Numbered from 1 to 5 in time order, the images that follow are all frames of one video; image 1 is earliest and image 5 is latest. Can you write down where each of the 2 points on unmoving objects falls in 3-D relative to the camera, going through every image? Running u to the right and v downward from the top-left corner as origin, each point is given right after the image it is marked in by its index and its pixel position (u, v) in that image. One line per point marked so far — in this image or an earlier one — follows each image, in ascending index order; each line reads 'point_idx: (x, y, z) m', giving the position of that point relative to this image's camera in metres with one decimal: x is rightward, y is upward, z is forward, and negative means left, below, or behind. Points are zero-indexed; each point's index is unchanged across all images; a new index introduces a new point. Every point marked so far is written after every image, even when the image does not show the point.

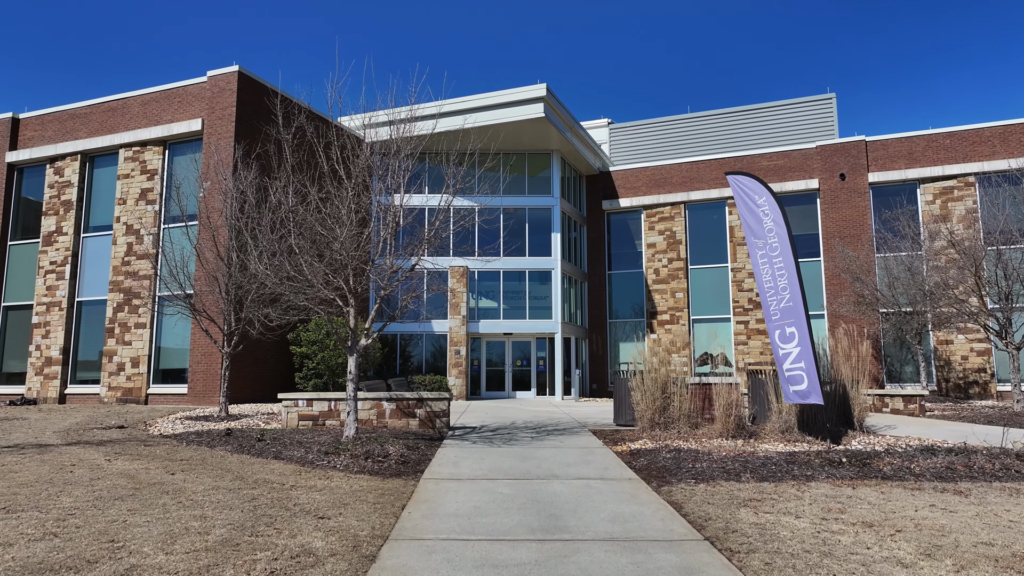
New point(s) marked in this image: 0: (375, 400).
0: (-2.2, -1.8, +10.8) m
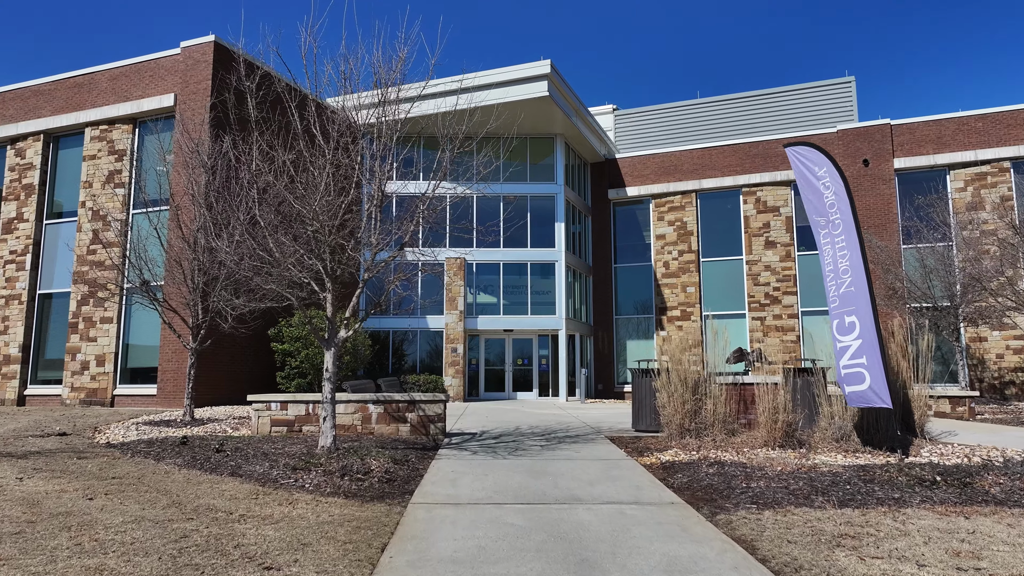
0: (-2.1, -1.6, +9.4) m
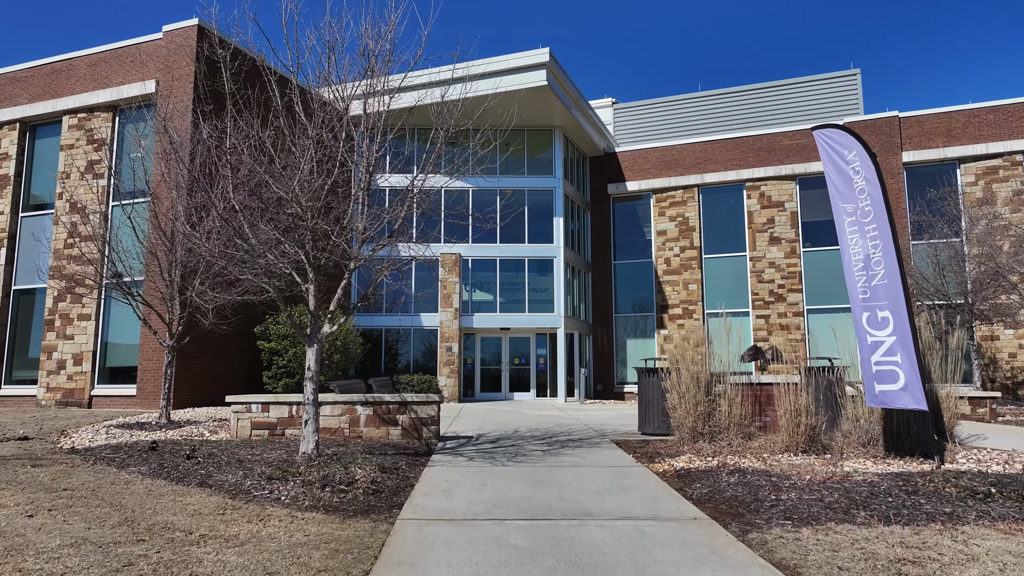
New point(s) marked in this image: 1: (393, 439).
0: (-2.1, -1.5, +8.7) m
1: (-1.5, -1.9, +8.6) m
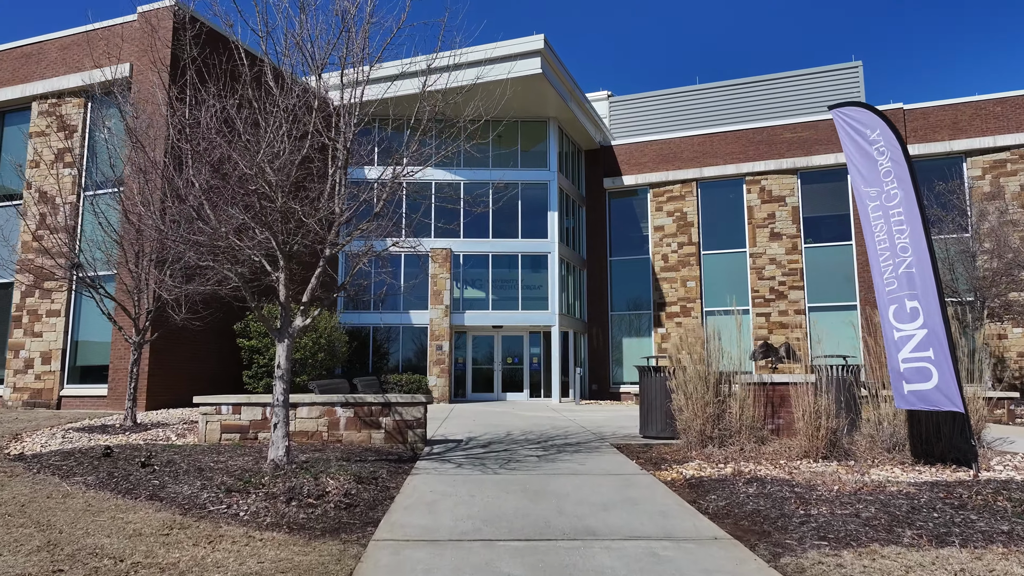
0: (-2.2, -1.4, +8.0) m
1: (-1.6, -1.8, +7.9) m
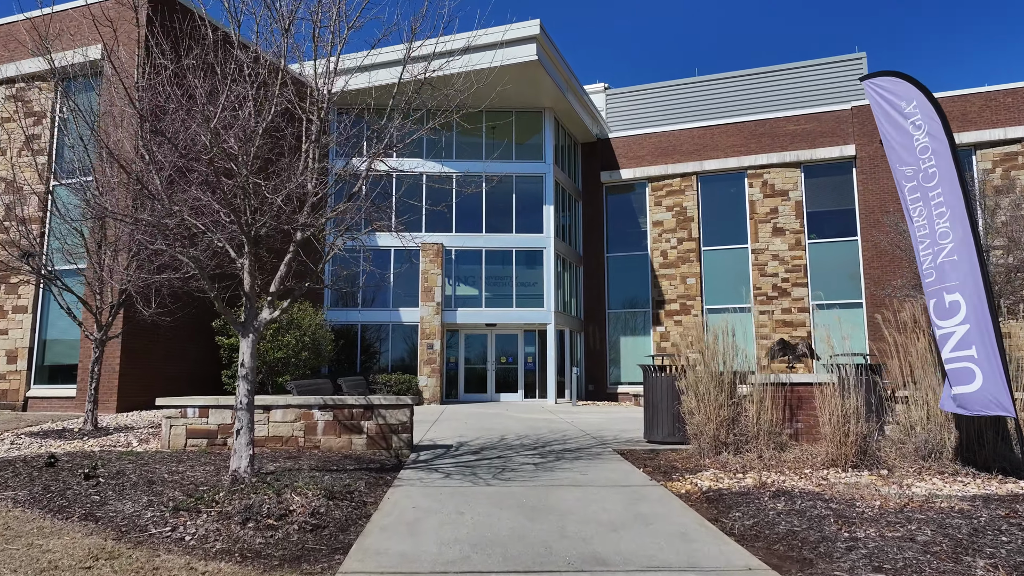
0: (-2.2, -1.3, +7.3) m
1: (-1.6, -1.7, +7.2) m
